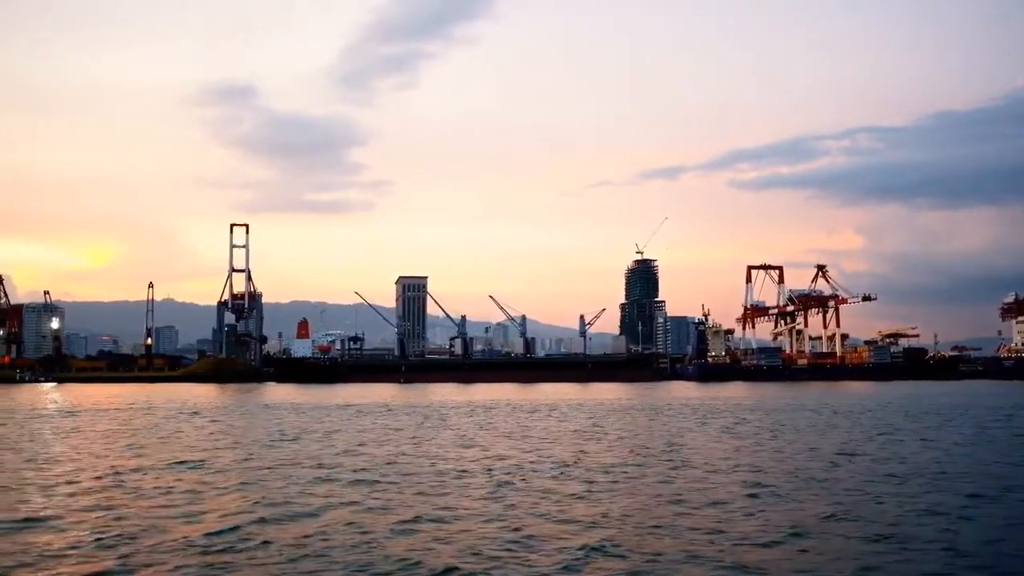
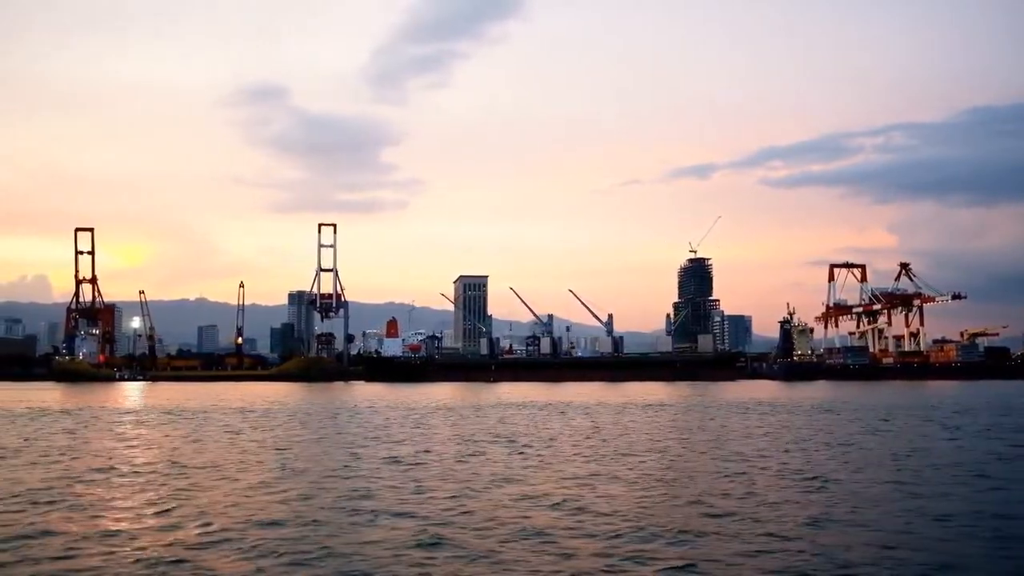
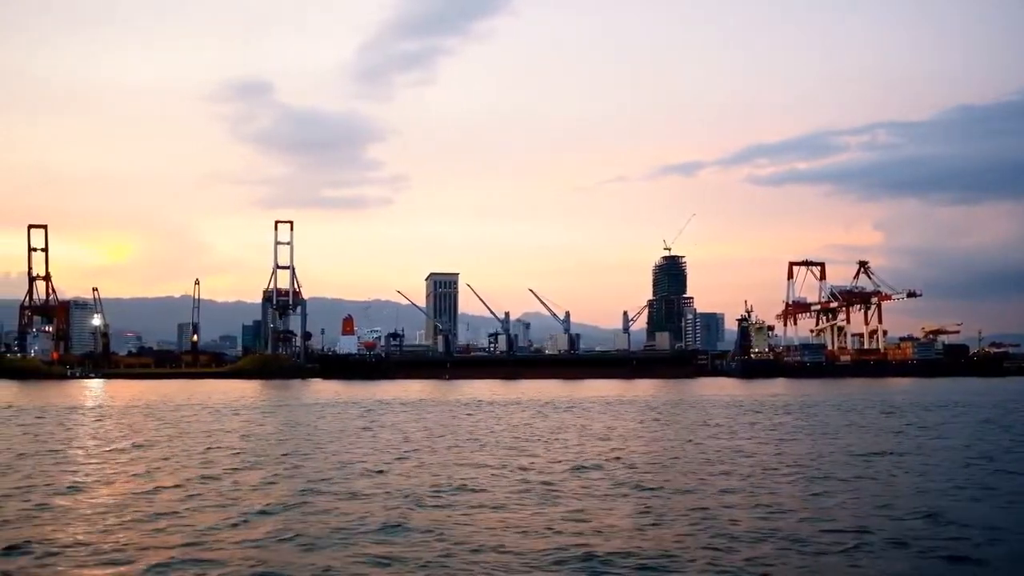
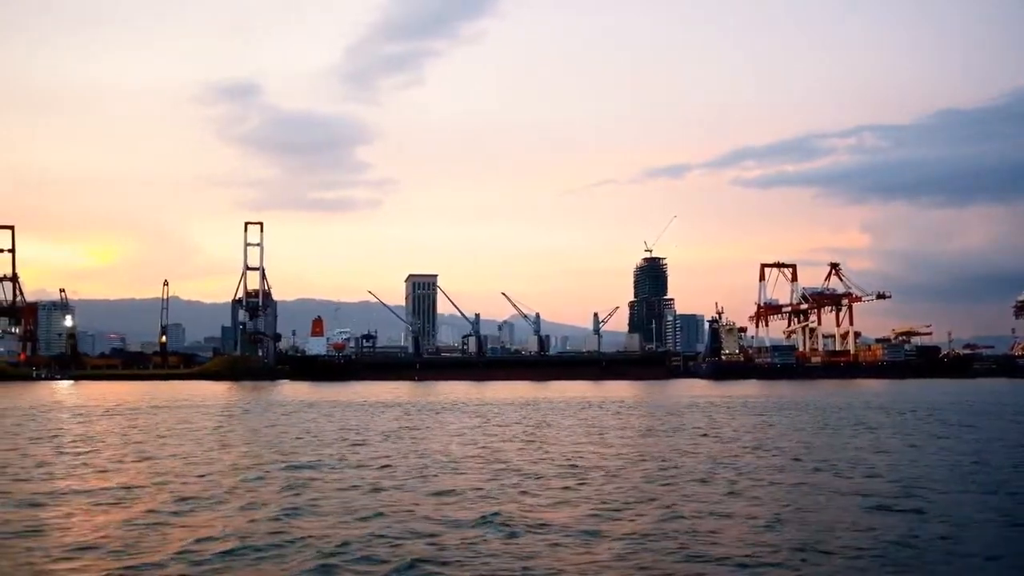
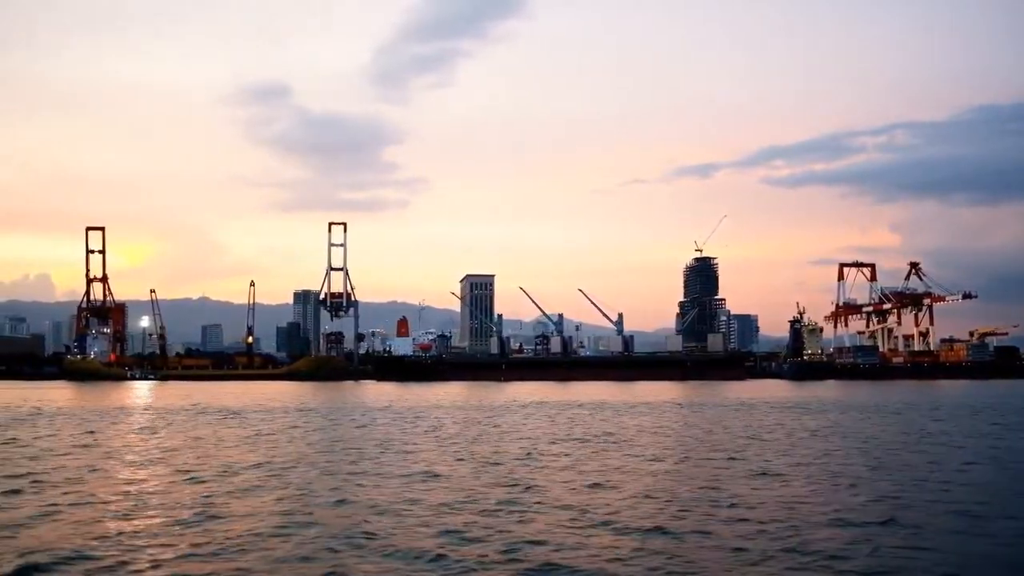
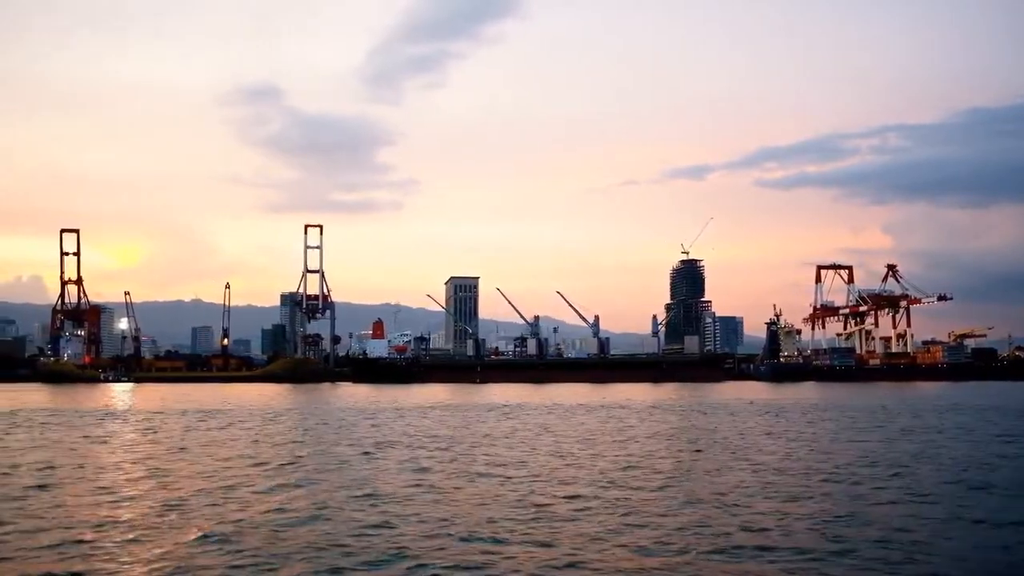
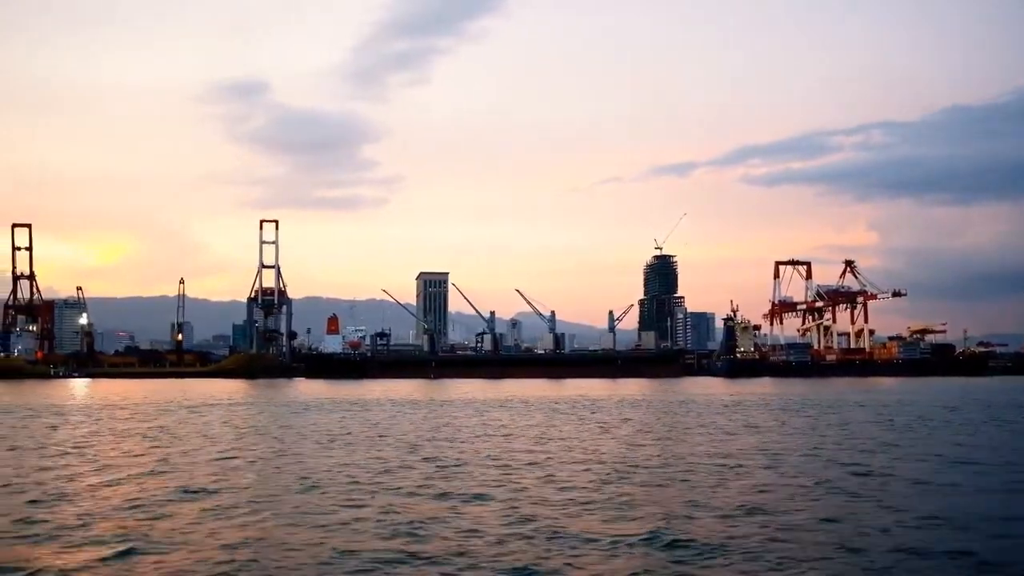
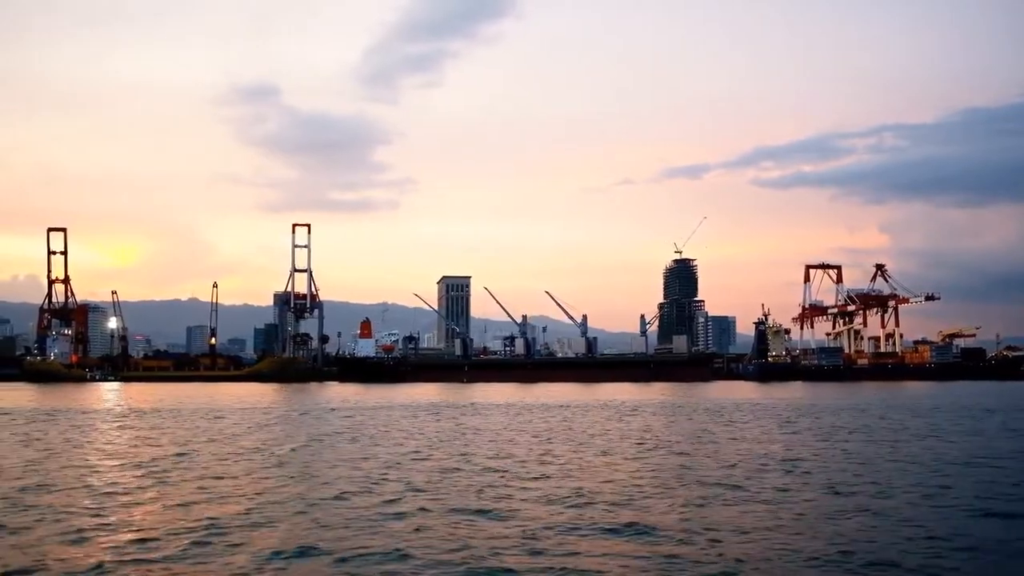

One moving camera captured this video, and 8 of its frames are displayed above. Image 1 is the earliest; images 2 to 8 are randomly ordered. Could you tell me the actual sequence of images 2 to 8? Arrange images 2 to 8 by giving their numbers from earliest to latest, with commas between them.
4, 7, 3, 8, 6, 2, 5
